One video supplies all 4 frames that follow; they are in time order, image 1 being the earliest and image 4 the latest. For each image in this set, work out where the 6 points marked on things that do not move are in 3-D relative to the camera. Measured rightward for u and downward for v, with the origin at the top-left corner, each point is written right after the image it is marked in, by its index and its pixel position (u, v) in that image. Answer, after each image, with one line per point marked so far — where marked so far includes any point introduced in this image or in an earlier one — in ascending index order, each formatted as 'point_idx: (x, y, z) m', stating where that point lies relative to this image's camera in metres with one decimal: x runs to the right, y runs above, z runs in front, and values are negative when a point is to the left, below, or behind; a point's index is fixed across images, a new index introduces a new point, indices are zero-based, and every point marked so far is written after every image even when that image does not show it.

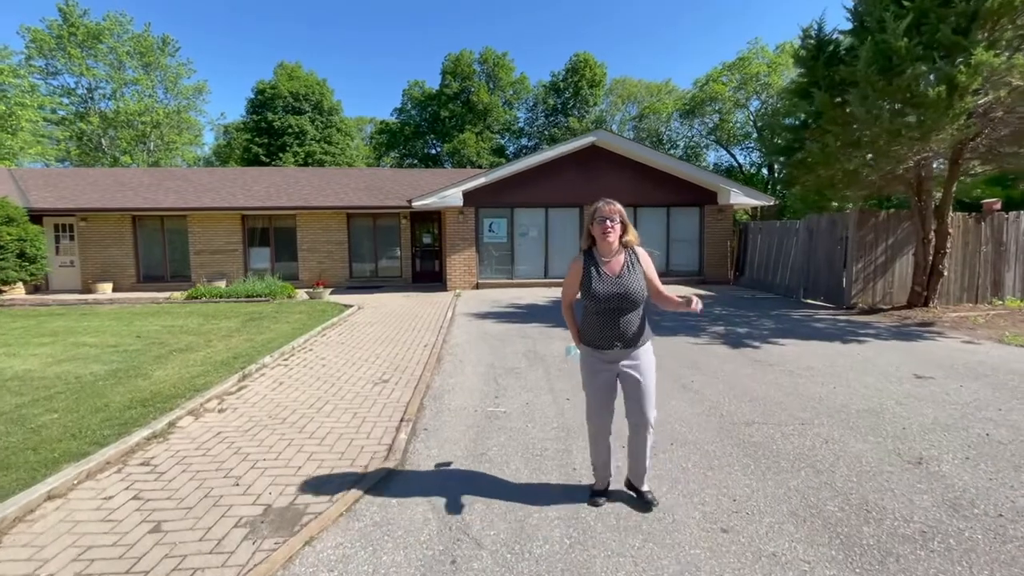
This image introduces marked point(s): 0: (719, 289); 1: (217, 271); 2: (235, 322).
0: (+6.6, 0.0, +15.4) m
1: (-10.9, +0.6, +17.9) m
2: (-6.2, -0.7, +10.7) m
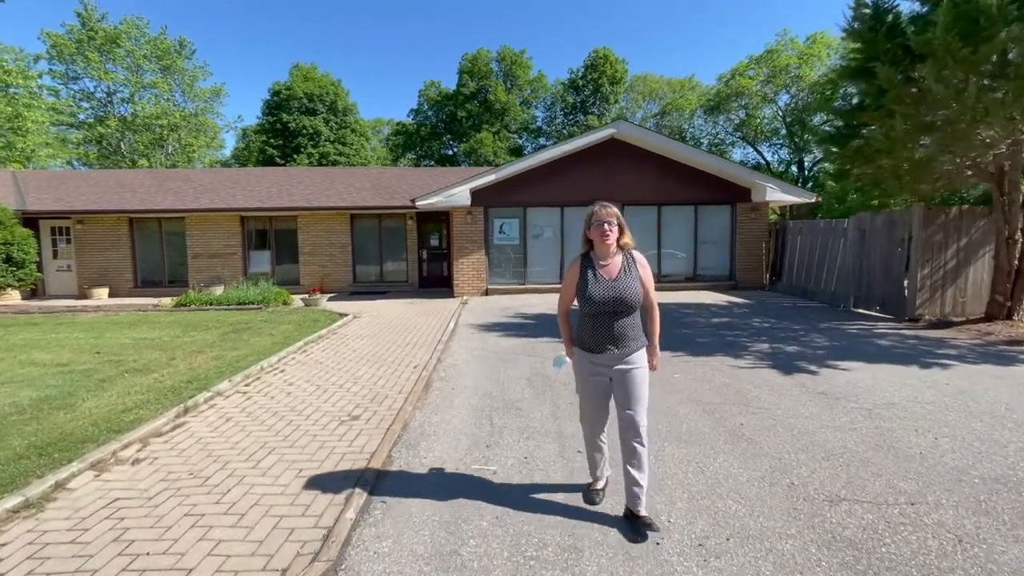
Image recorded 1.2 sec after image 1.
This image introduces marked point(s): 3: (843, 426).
0: (+7.0, -0.2, +13.9) m
1: (-10.5, +0.5, +17.1) m
2: (-6.0, -0.9, +9.7) m
3: (+3.2, -1.3, +4.6) m
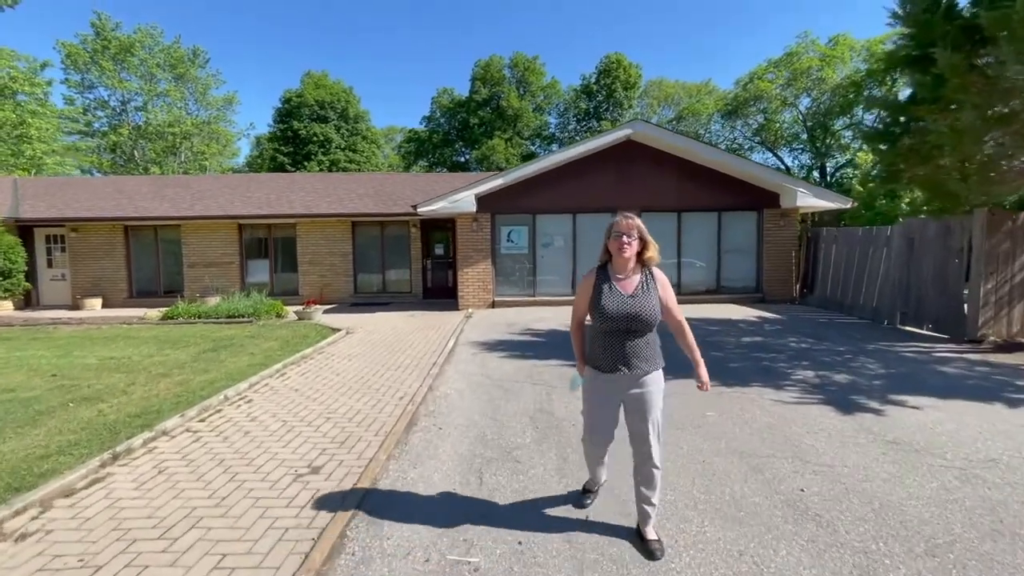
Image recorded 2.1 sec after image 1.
0: (+7.2, -0.6, +12.7) m
1: (-10.2, +0.1, +16.4) m
2: (-5.9, -1.2, +8.9) m
3: (+3.1, -1.5, +3.5) m
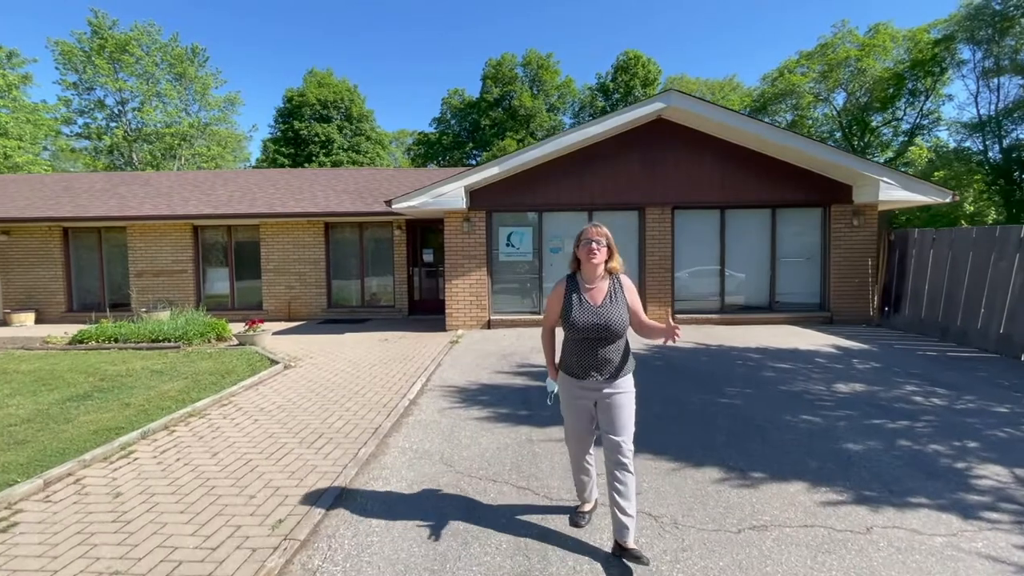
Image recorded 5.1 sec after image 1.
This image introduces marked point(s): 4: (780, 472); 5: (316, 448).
0: (+7.1, -1.0, +9.7) m
1: (-10.1, -0.3, +14.0) m
2: (-6.1, -1.5, +6.3) m
3: (+2.8, -1.8, +0.7) m
4: (+2.2, -1.5, +4.0) m
5: (-1.9, -1.6, +4.7) m
